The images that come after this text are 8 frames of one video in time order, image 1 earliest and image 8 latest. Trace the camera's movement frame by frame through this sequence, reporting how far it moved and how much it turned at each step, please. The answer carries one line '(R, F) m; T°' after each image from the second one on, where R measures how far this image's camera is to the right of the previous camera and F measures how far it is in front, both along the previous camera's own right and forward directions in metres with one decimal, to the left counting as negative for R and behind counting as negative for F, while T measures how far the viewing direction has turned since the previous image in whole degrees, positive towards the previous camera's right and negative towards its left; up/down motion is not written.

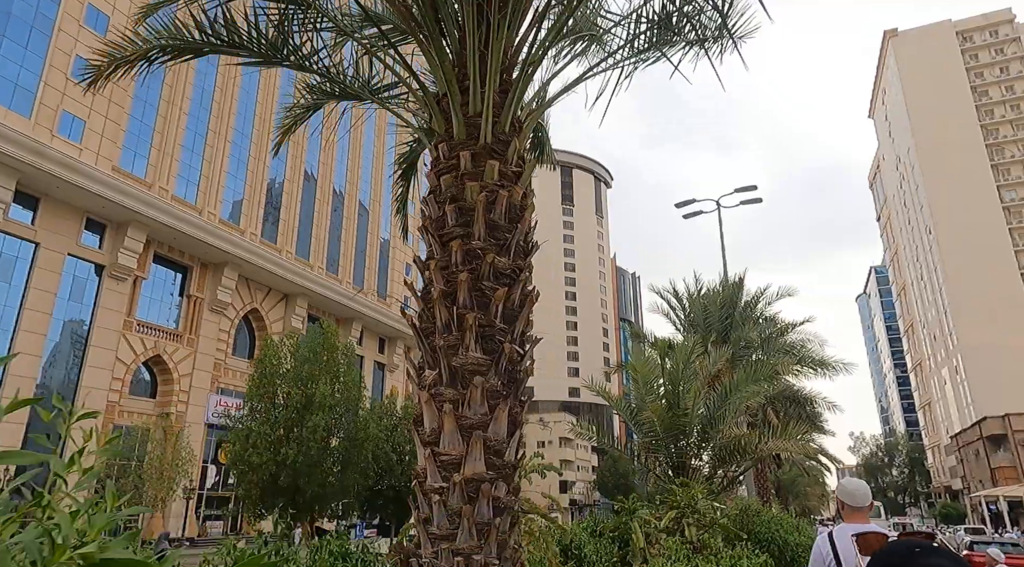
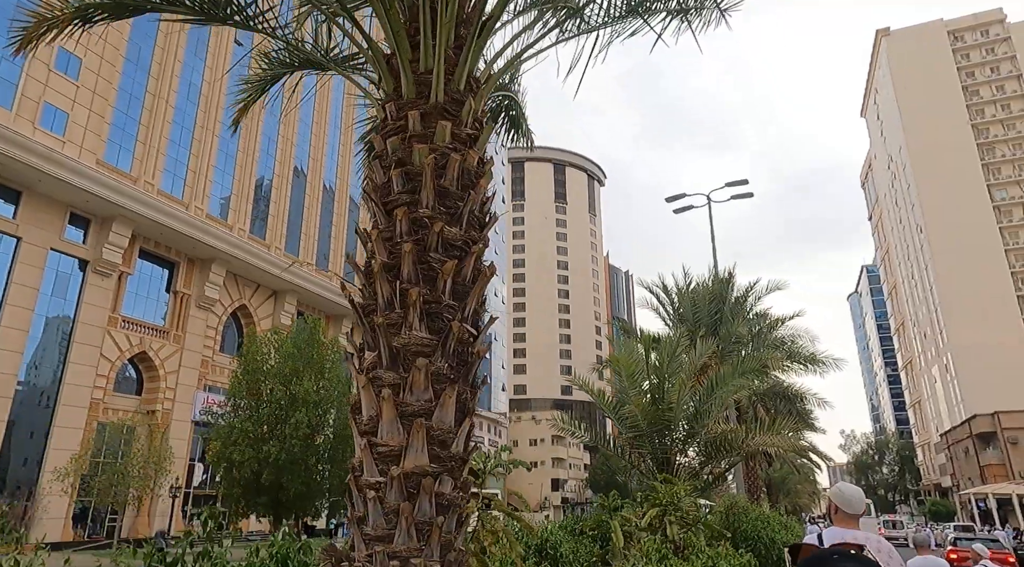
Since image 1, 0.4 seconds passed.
(+0.1, +0.2) m; +1°
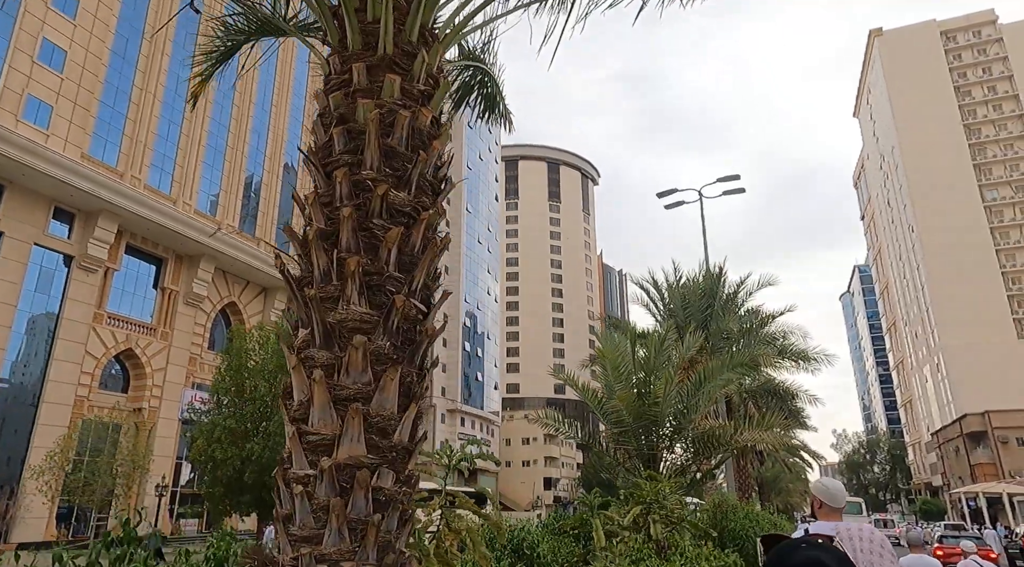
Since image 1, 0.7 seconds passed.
(+0.1, +0.2) m; 0°
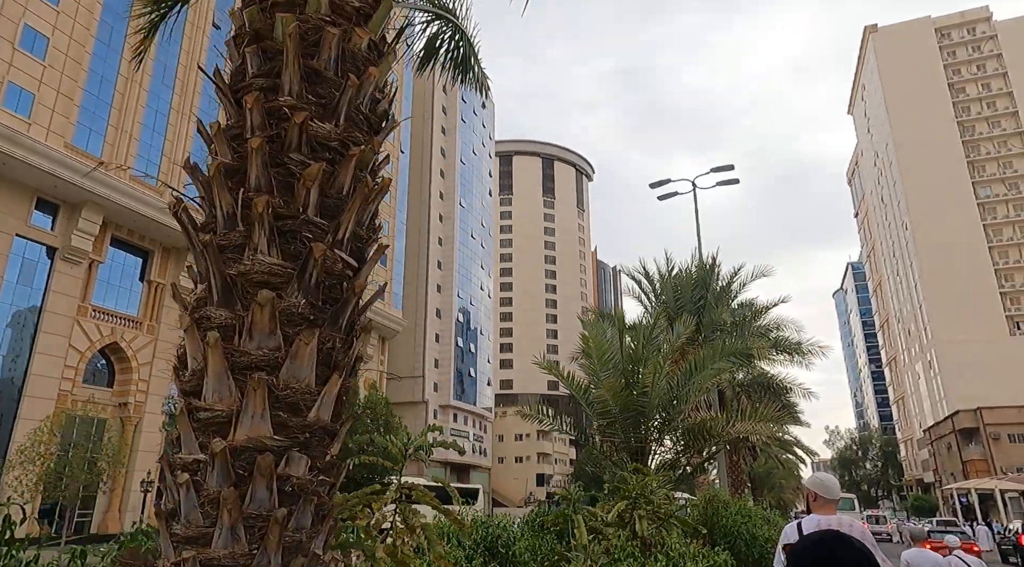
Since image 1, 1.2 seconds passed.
(+0.1, +0.3) m; 0°
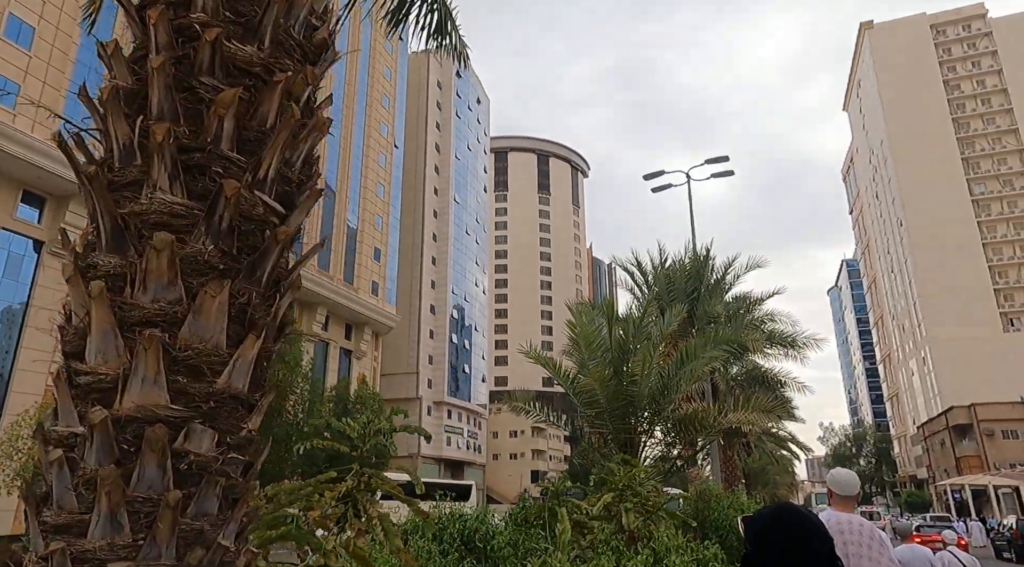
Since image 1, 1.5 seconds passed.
(+0.1, +0.2) m; 0°
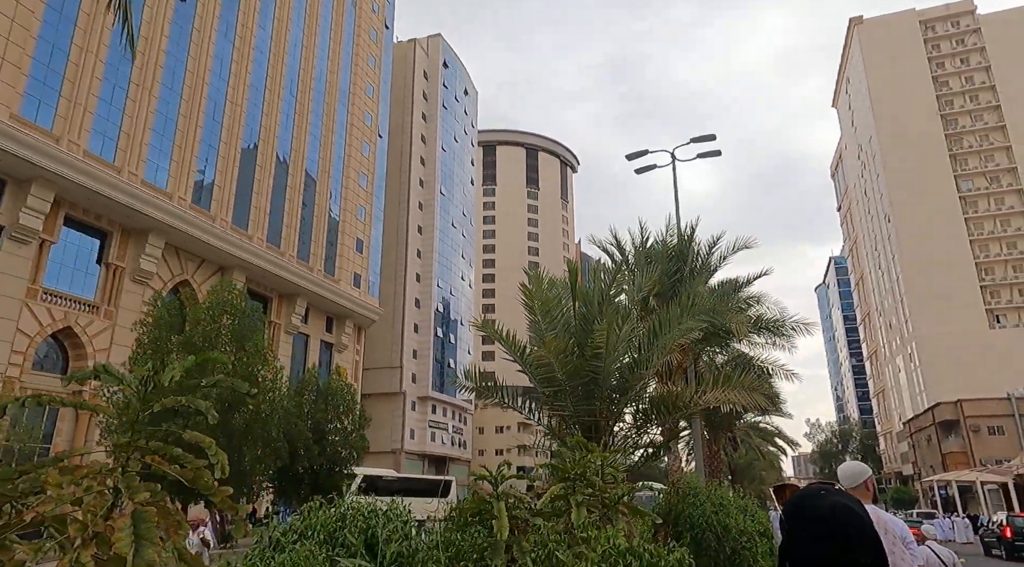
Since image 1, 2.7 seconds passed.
(+0.3, +0.8) m; +1°
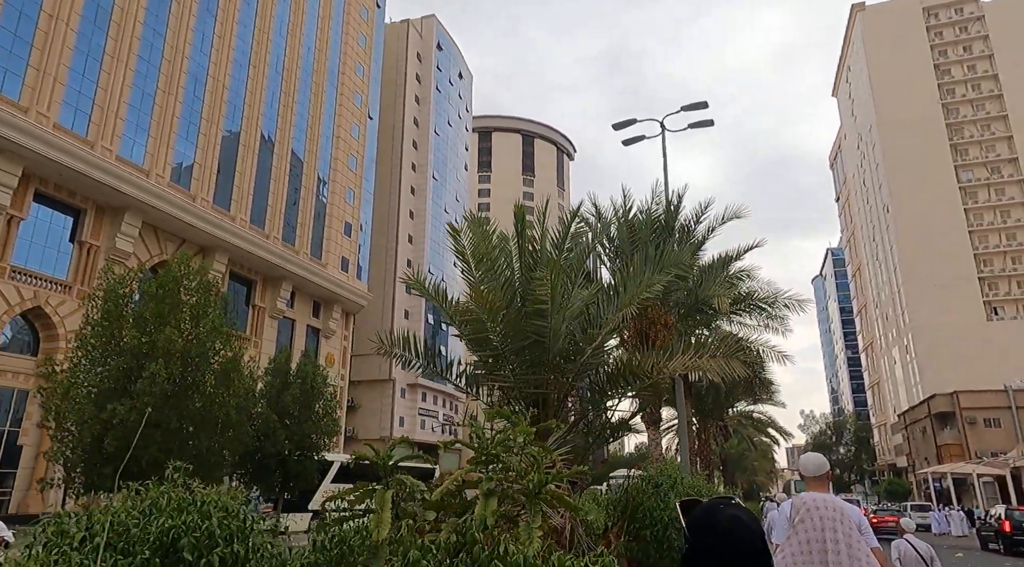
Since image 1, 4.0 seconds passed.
(+0.4, +0.9) m; 0°
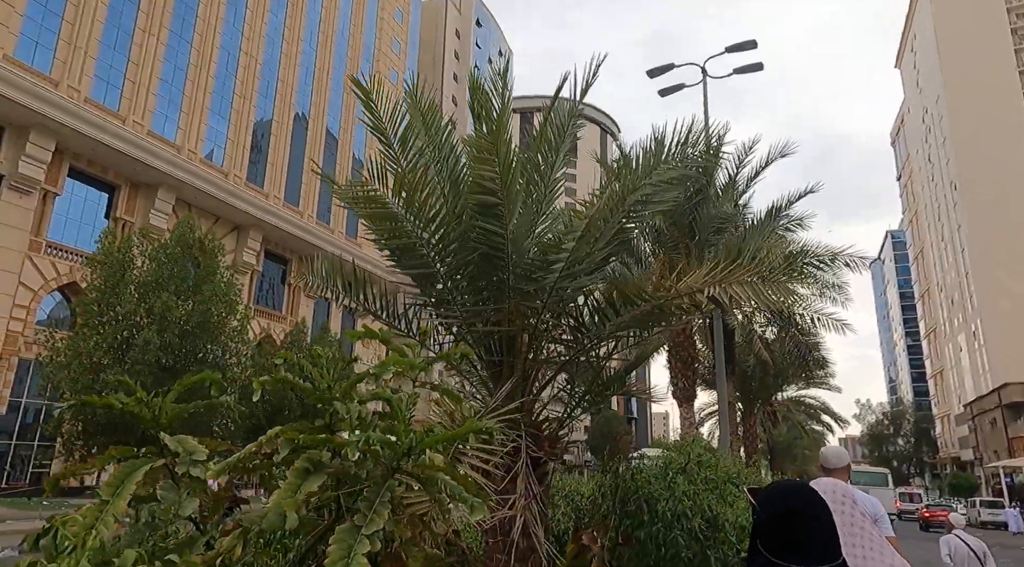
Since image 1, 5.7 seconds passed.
(+0.4, +1.2) m; -4°
